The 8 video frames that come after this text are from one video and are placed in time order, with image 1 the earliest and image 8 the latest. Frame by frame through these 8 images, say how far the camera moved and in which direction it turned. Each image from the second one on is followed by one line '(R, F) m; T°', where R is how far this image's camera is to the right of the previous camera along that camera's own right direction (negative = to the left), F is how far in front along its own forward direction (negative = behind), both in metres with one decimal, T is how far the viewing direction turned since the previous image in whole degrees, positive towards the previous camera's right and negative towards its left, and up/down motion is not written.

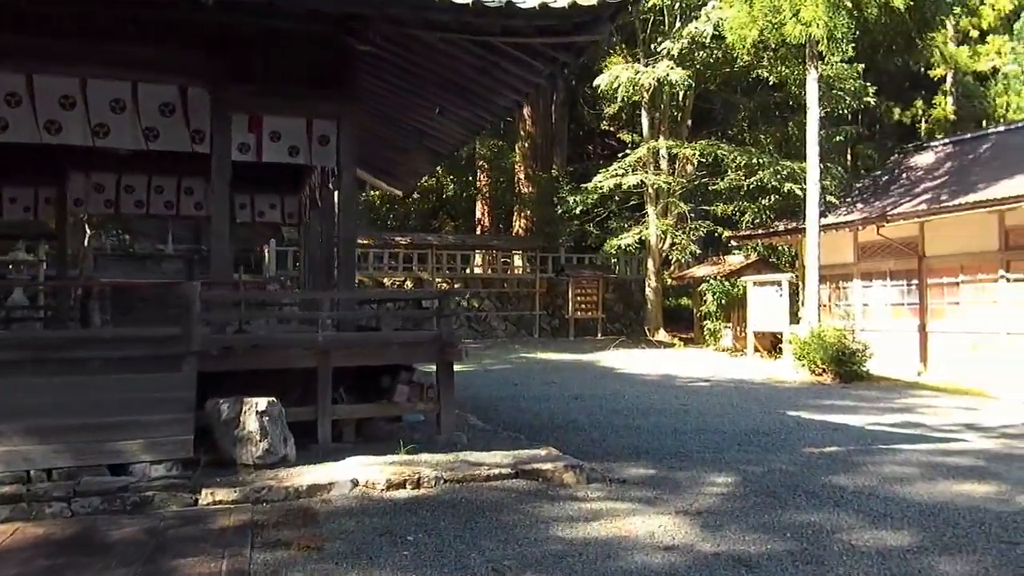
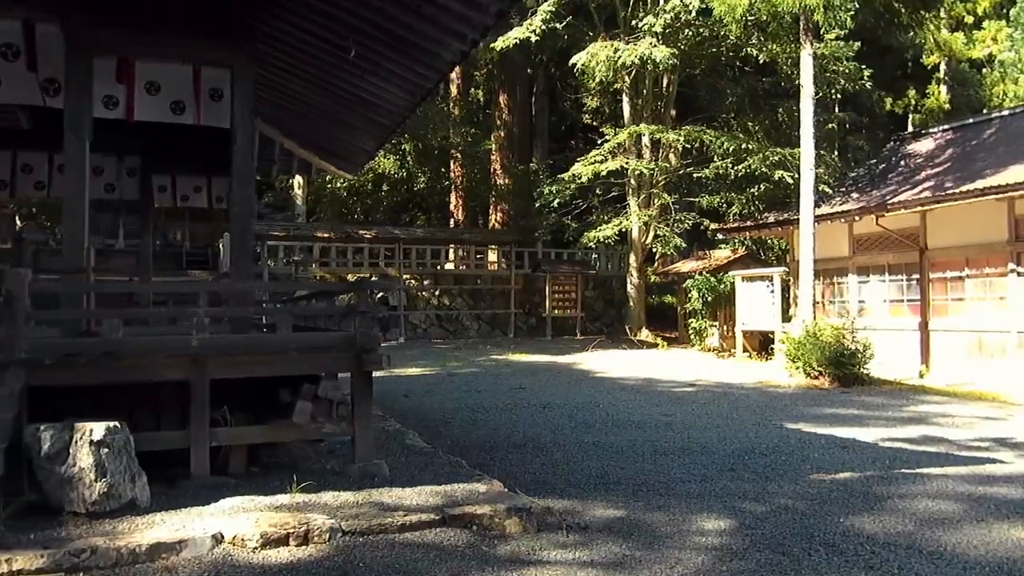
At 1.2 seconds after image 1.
(+0.3, +1.1) m; +1°
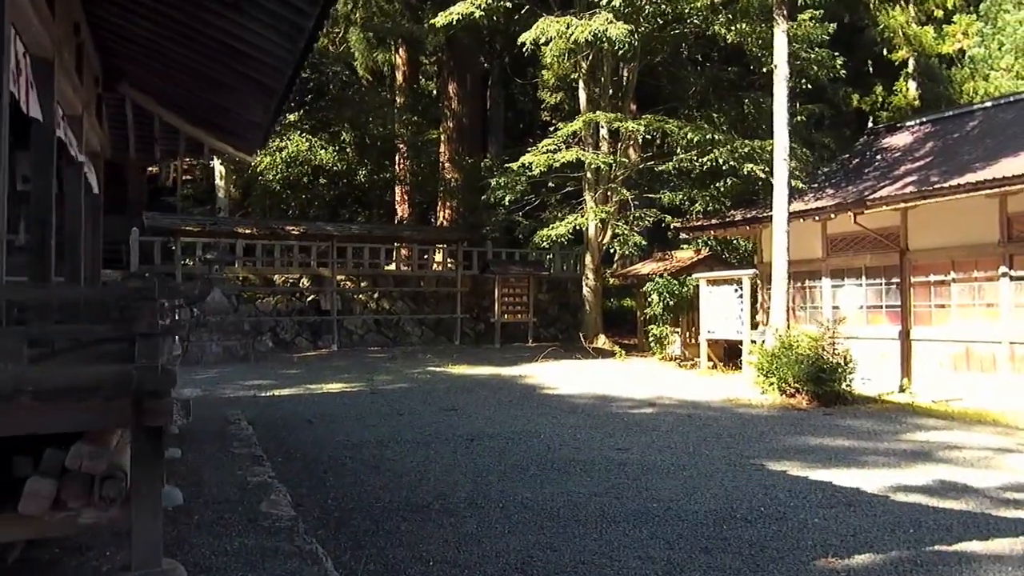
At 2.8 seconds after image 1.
(+0.3, +1.3) m; +3°
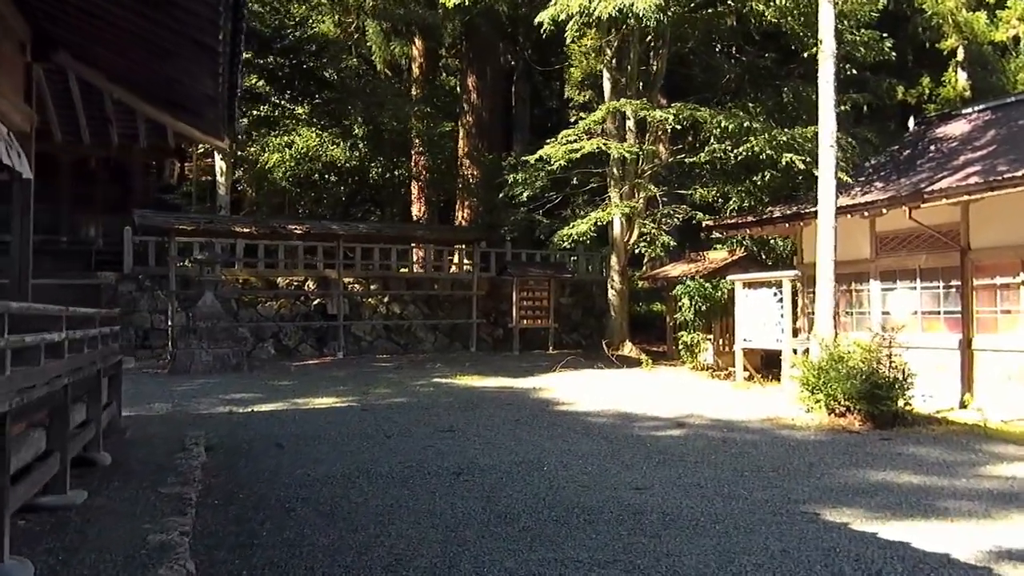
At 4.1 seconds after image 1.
(+0.2, +1.0) m; -2°
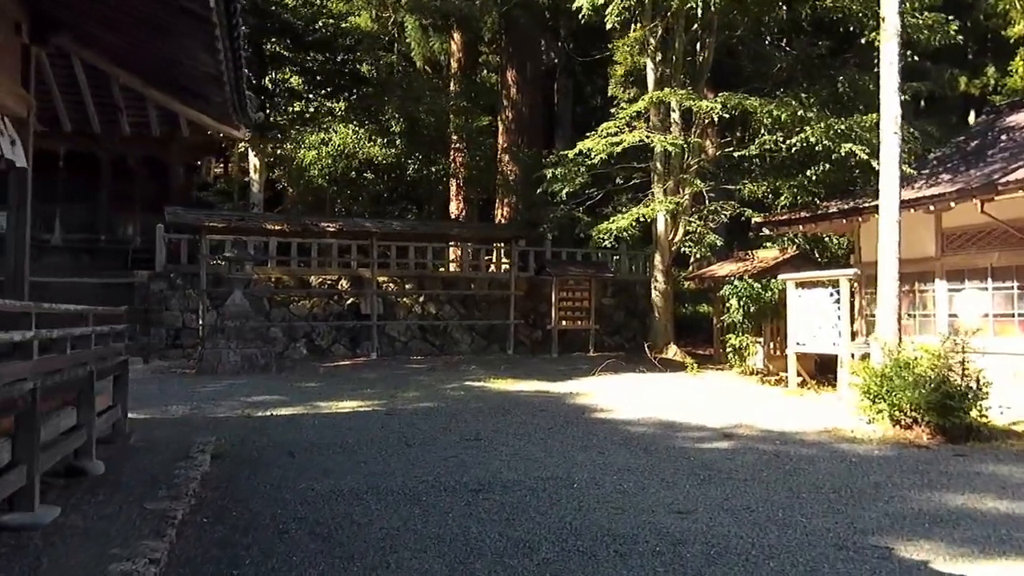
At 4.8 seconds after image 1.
(+0.1, +0.5) m; -3°
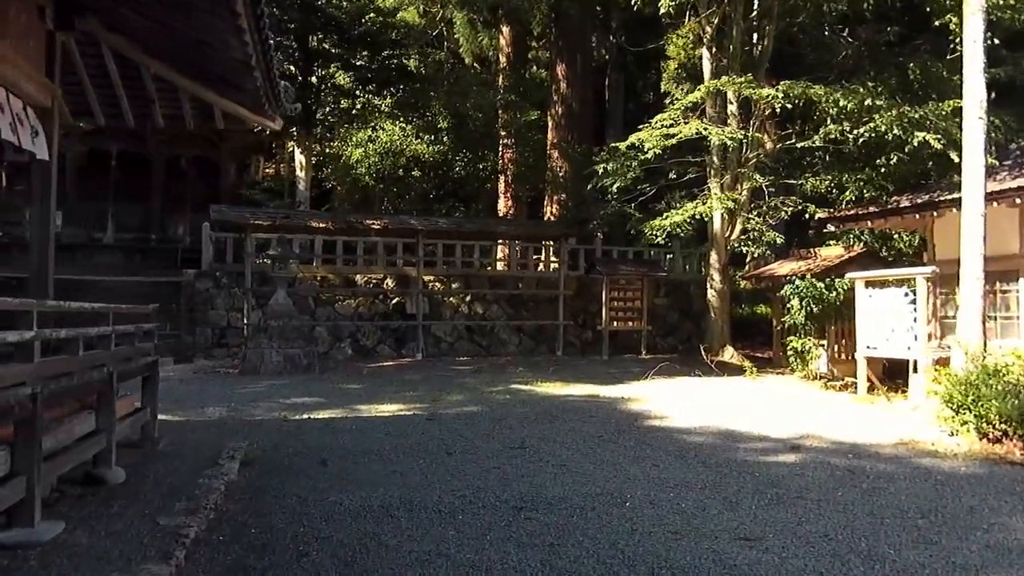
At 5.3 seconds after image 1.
(0.0, +0.4) m; -4°
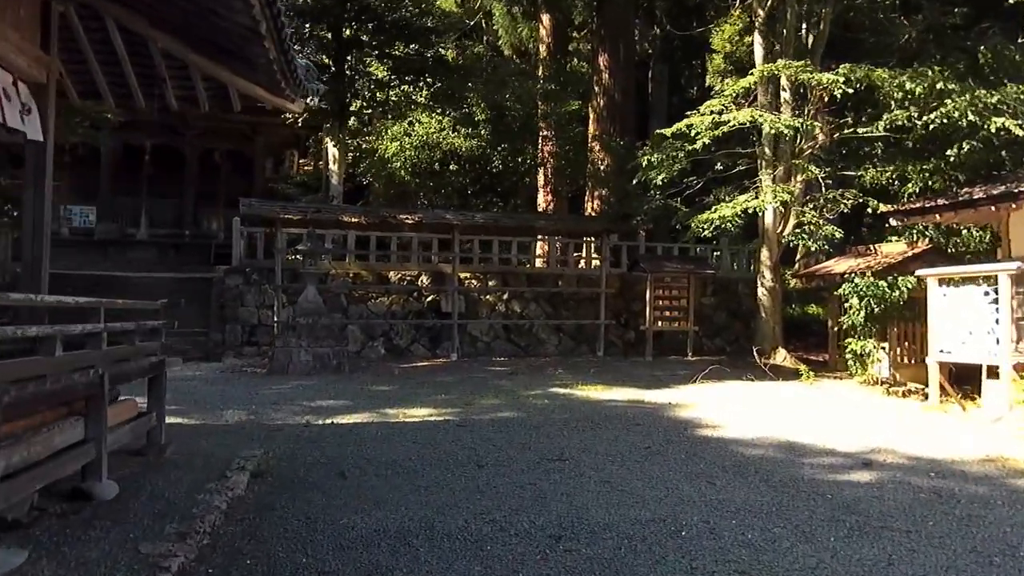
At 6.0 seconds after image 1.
(0.0, +0.5) m; -3°
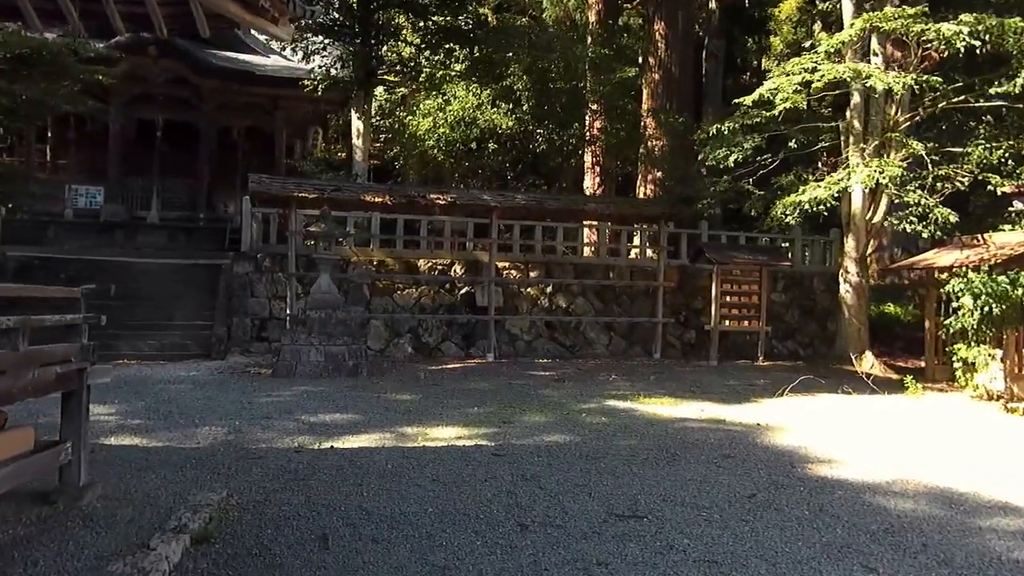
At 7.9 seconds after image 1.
(-0.1, +1.5) m; -3°
